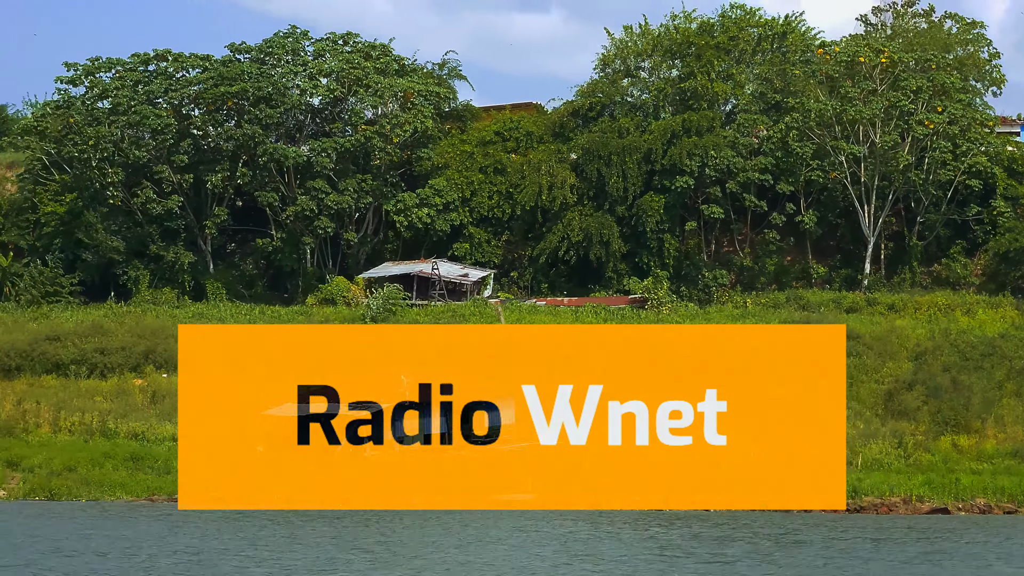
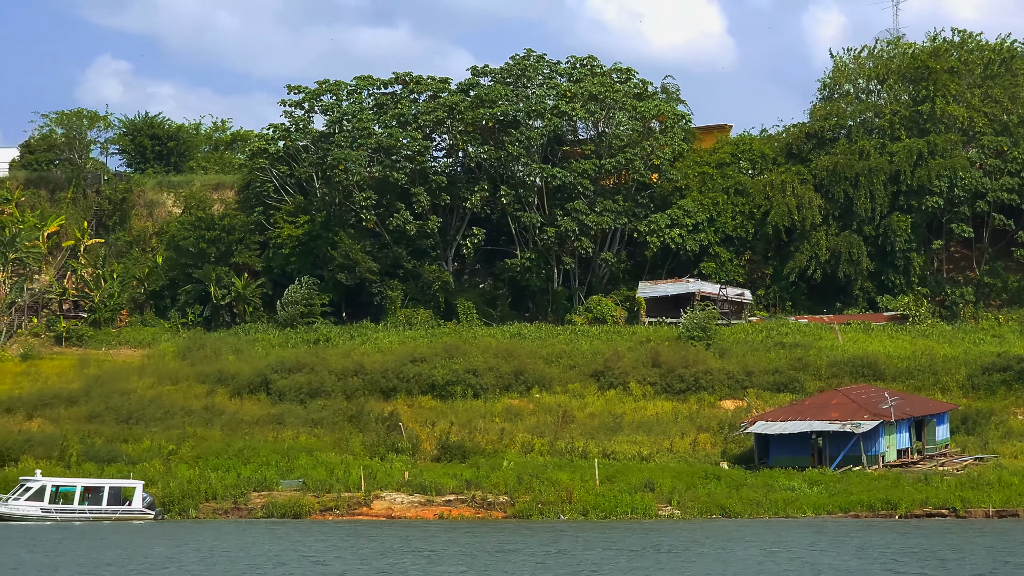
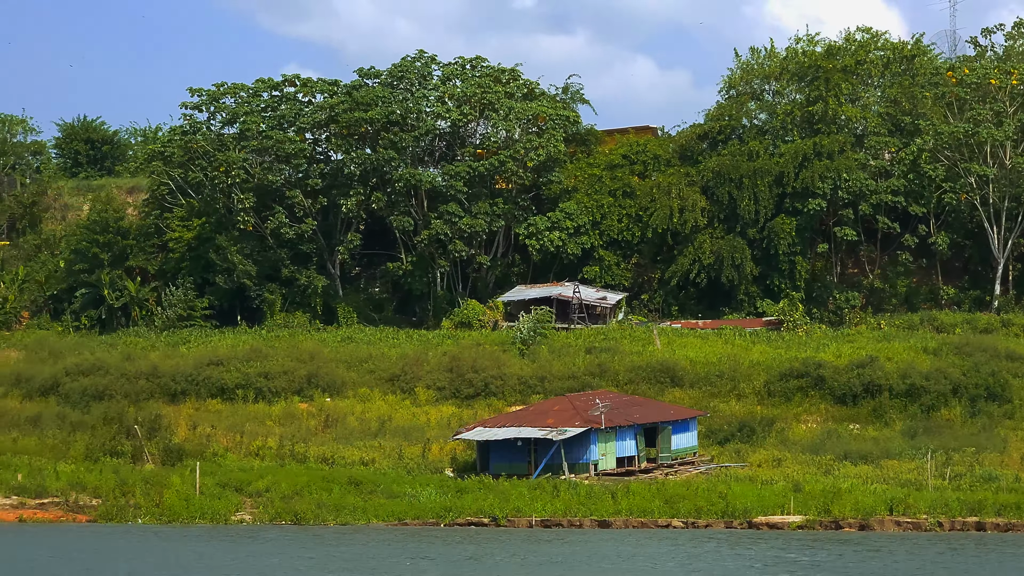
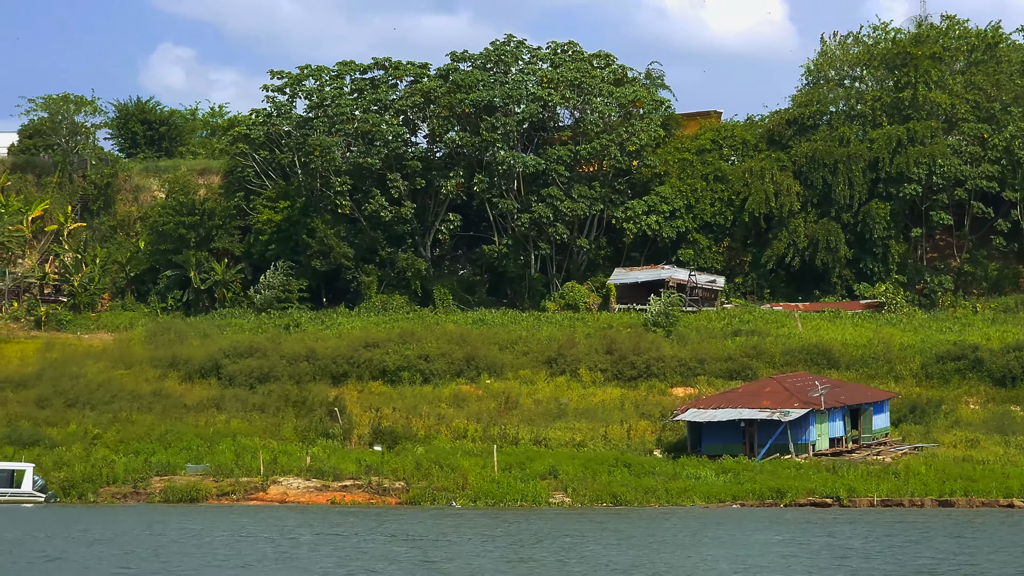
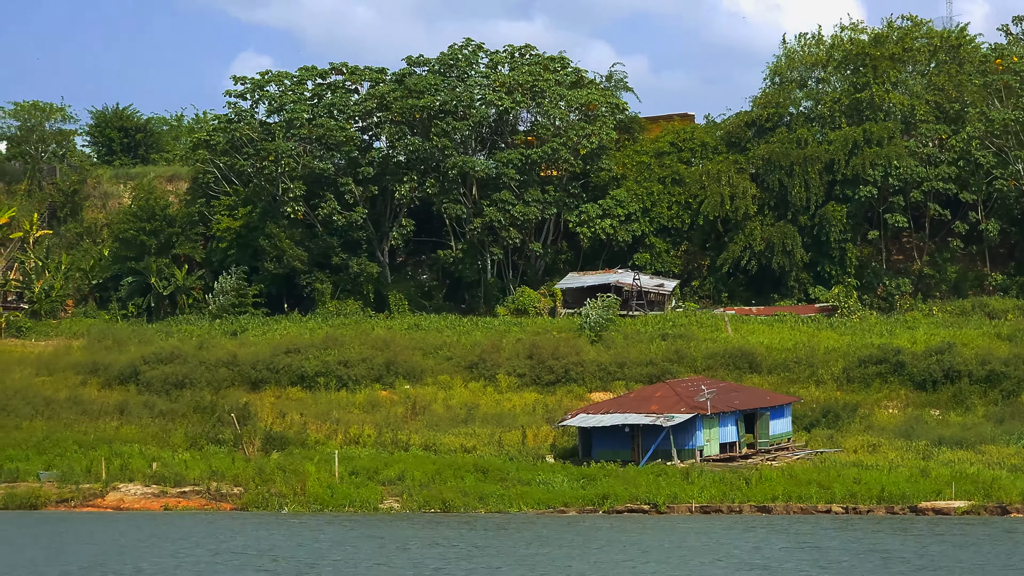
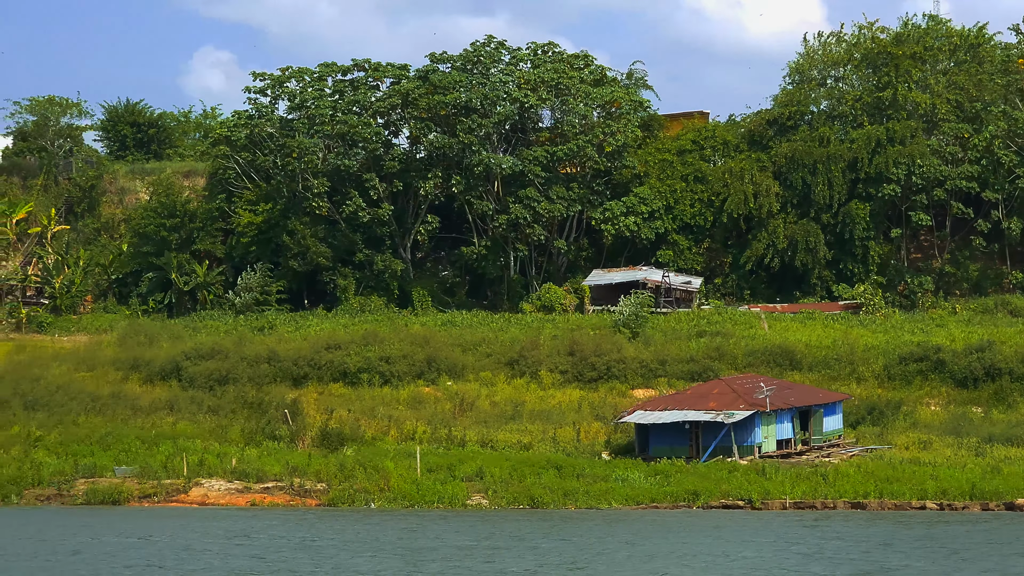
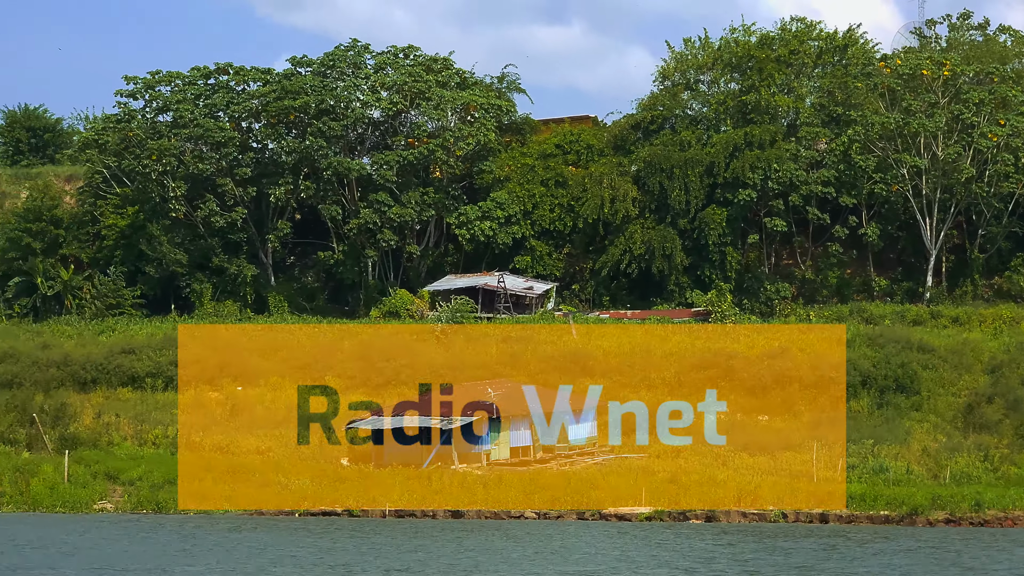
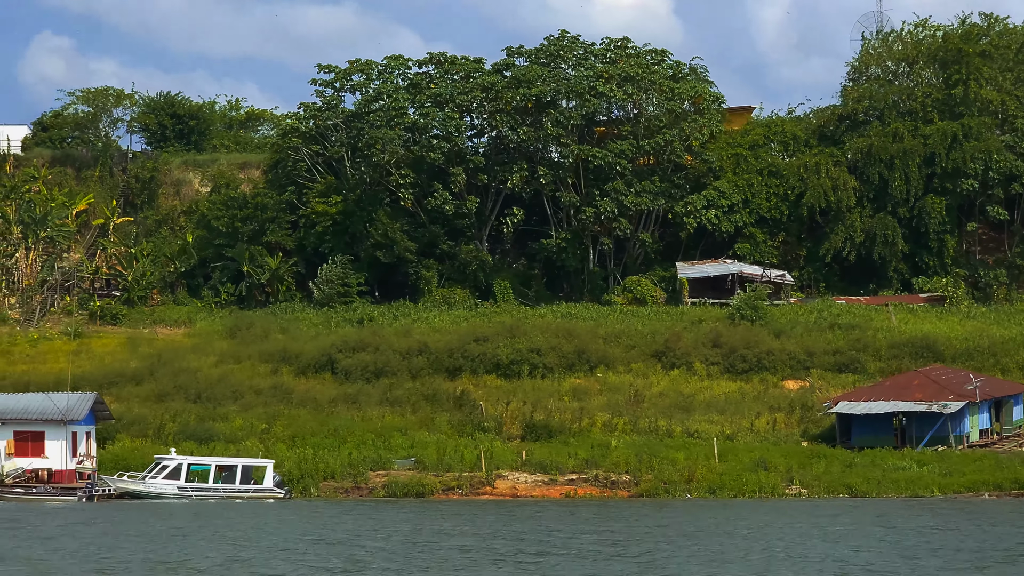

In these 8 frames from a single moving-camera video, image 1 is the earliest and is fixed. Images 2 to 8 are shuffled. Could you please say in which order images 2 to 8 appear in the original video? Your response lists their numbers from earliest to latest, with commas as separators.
7, 3, 5, 6, 4, 2, 8
